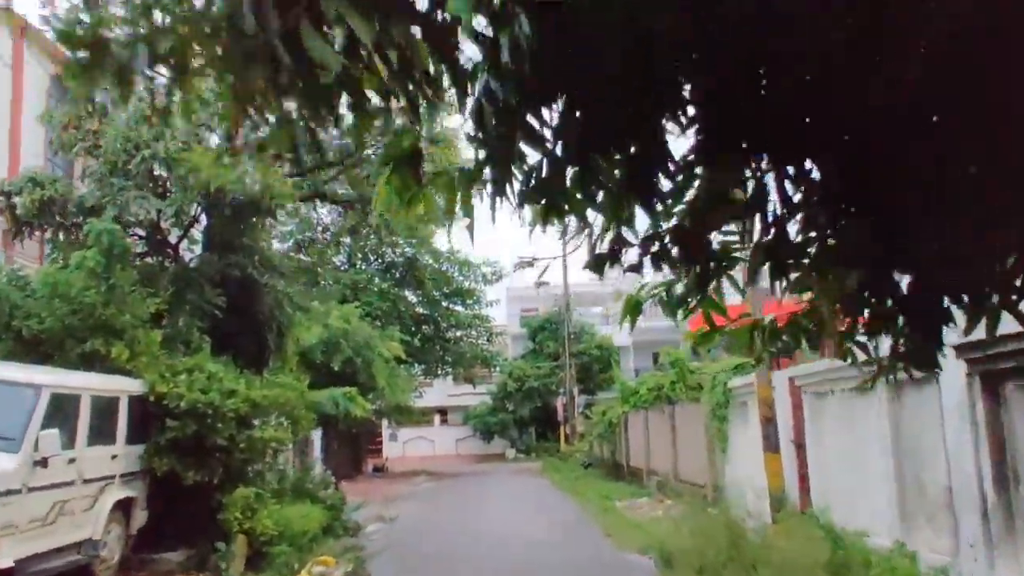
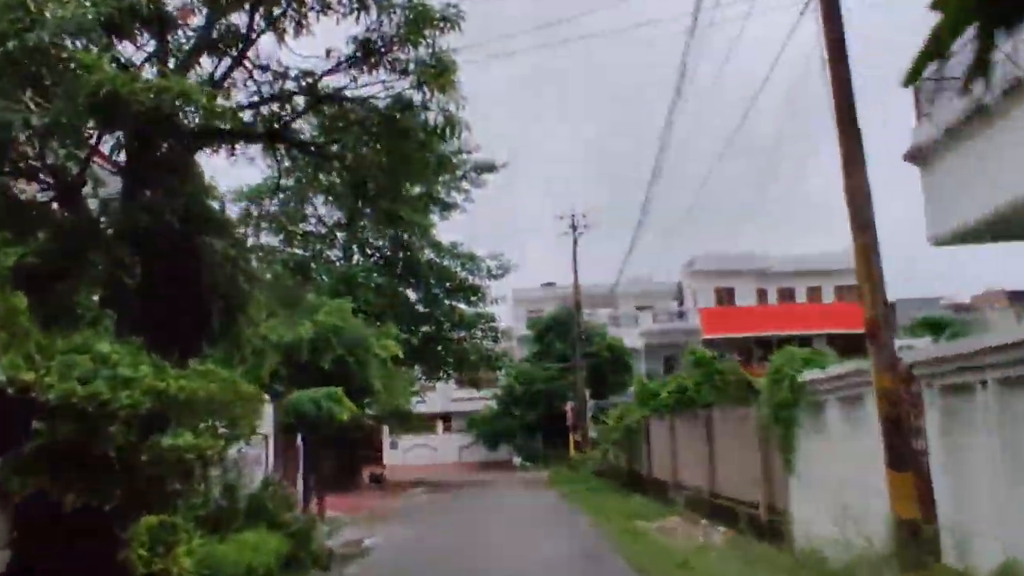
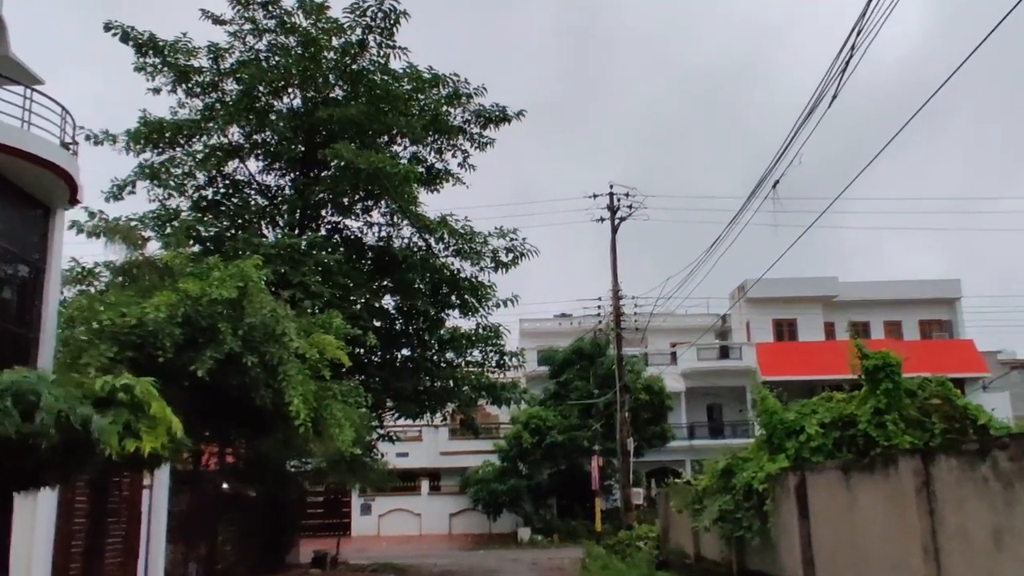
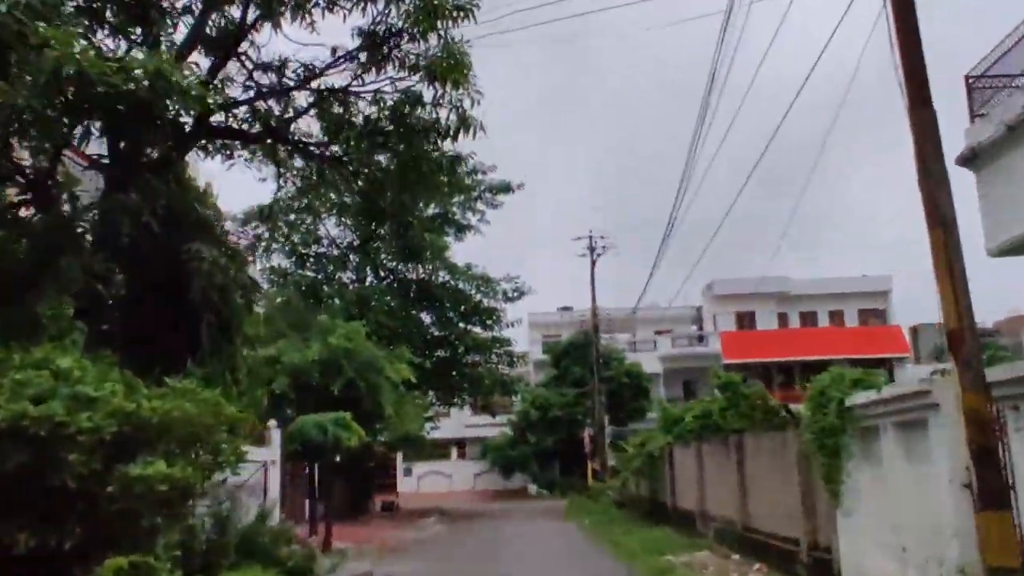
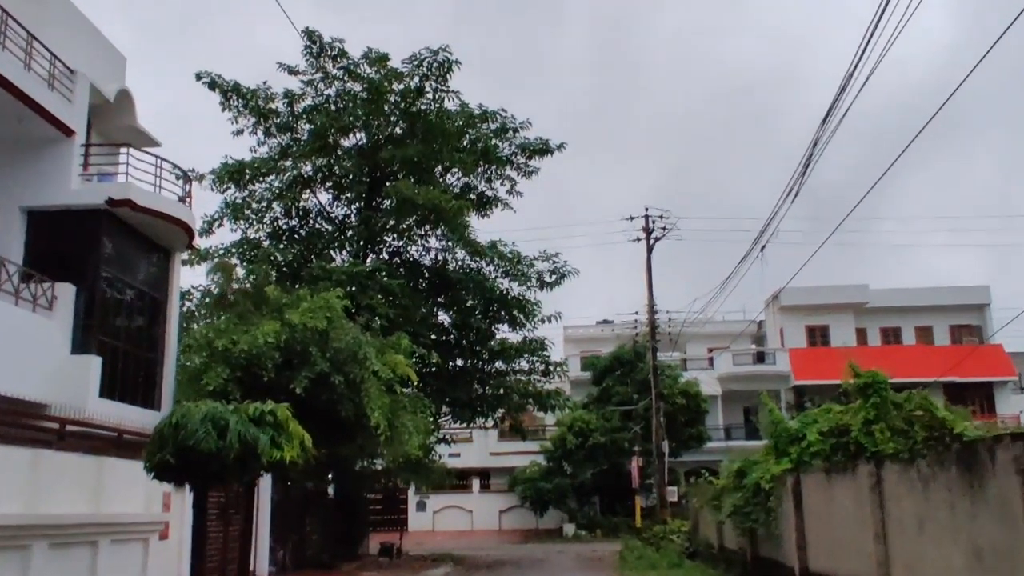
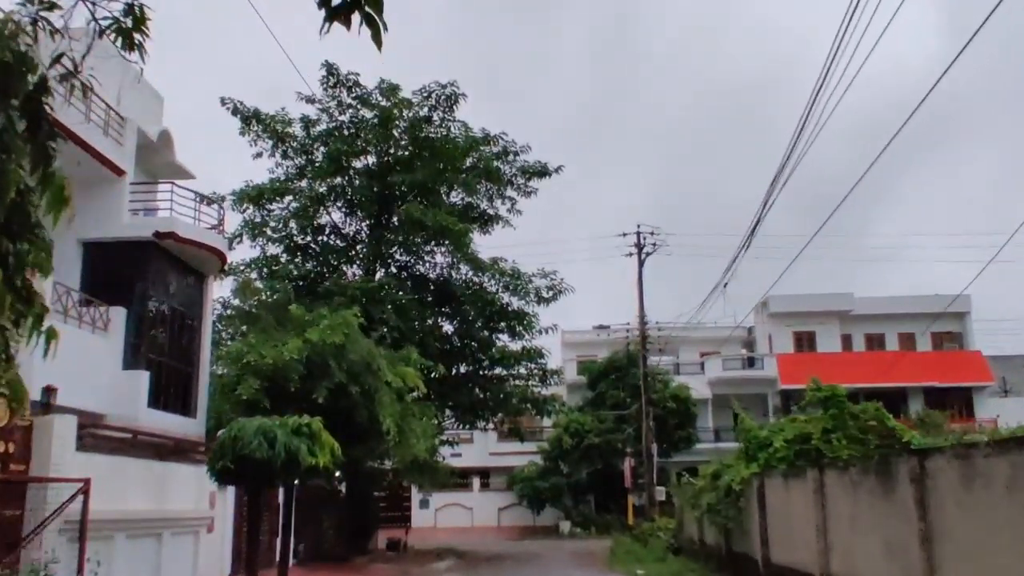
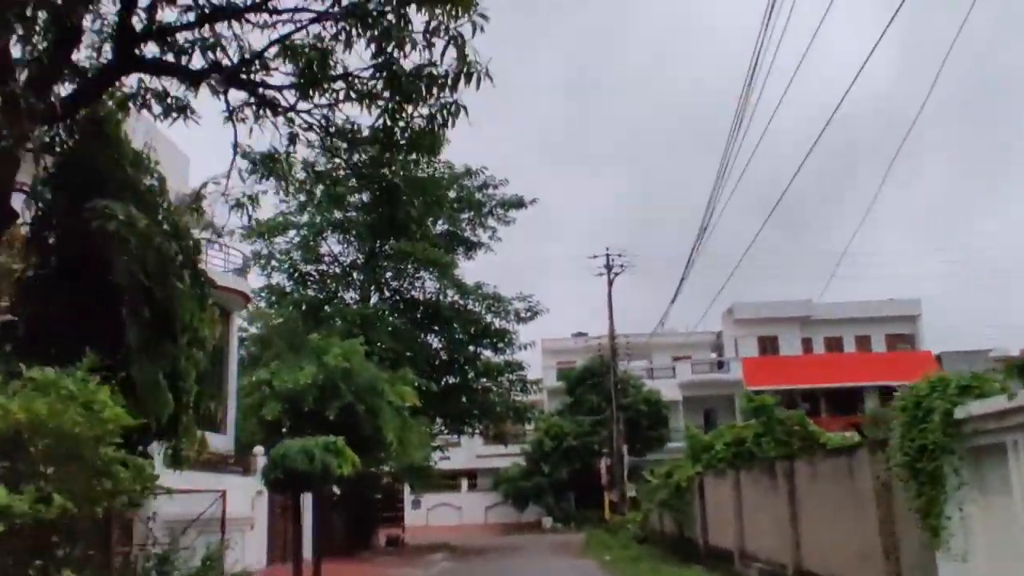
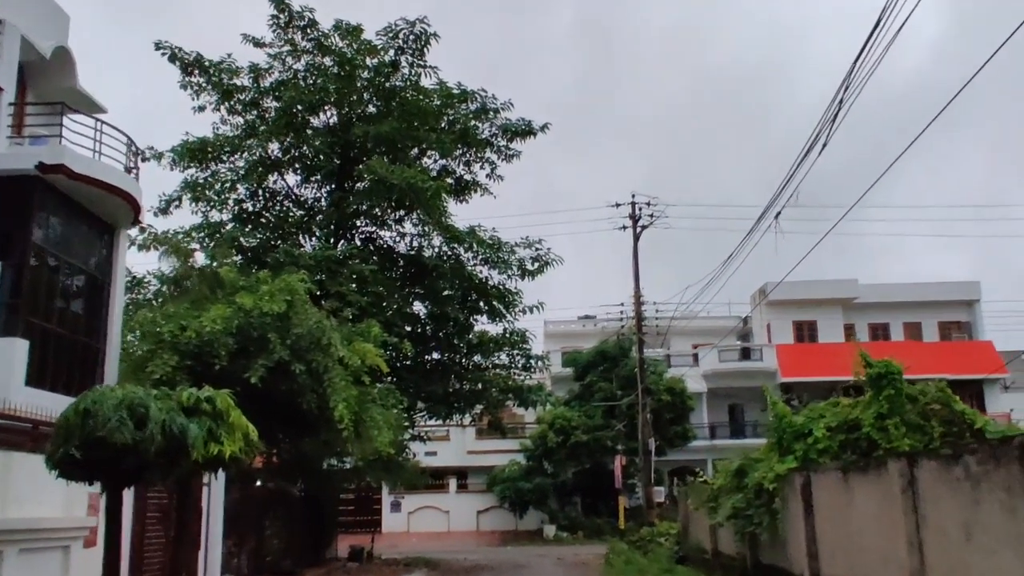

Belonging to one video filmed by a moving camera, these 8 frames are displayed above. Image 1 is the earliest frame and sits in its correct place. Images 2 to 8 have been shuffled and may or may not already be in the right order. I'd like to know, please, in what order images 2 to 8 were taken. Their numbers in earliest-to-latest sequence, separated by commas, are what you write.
2, 4, 7, 6, 5, 8, 3
